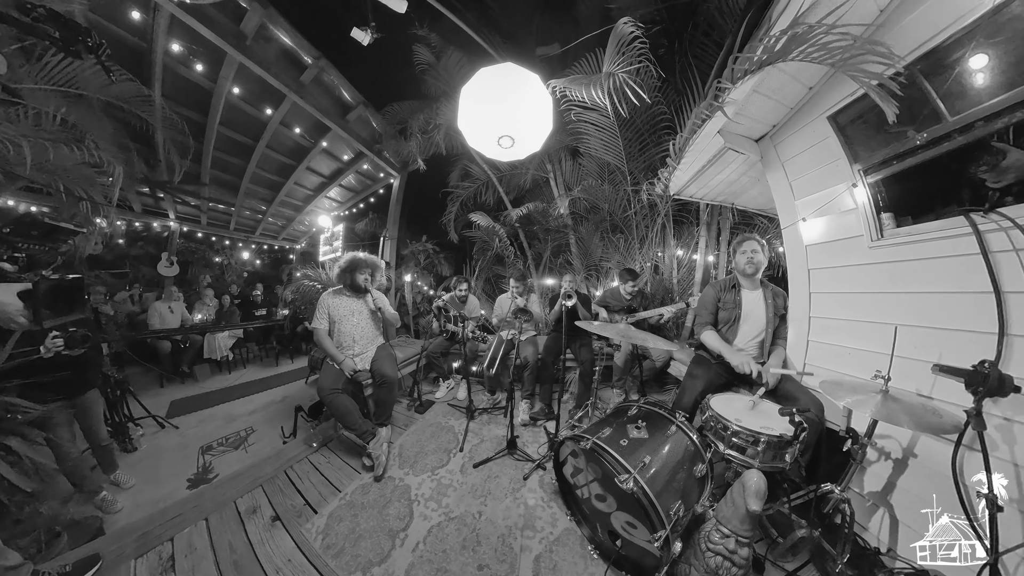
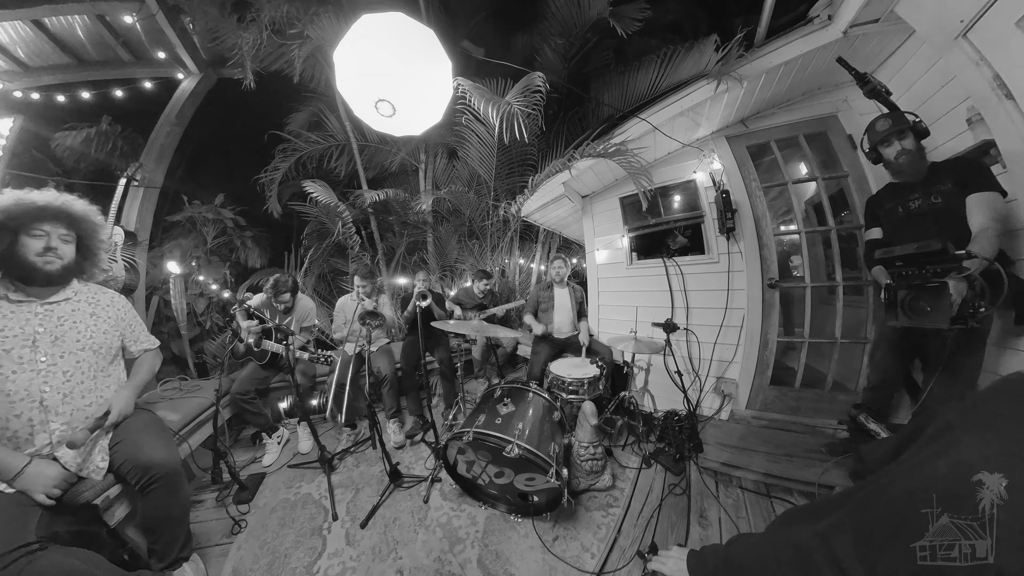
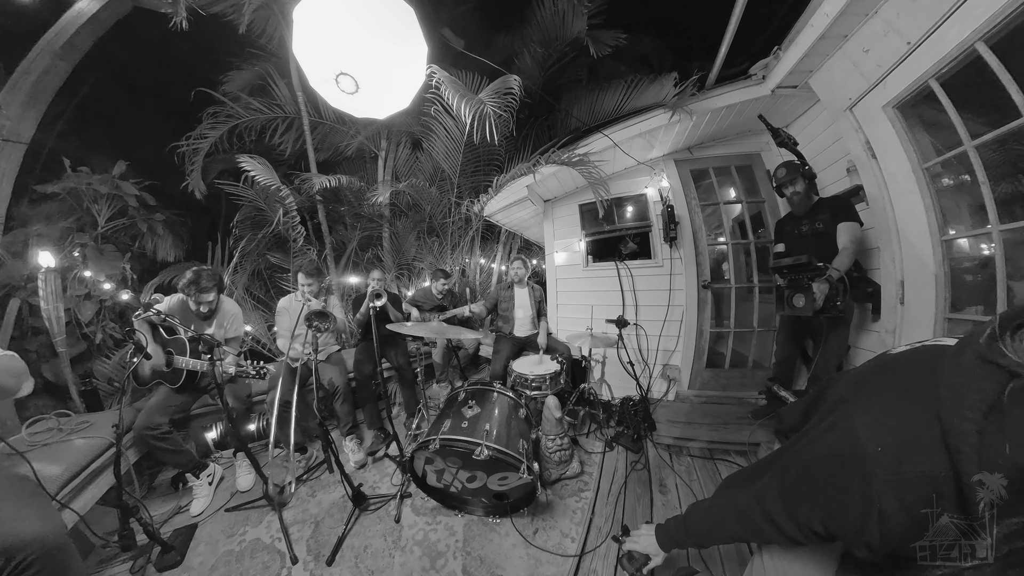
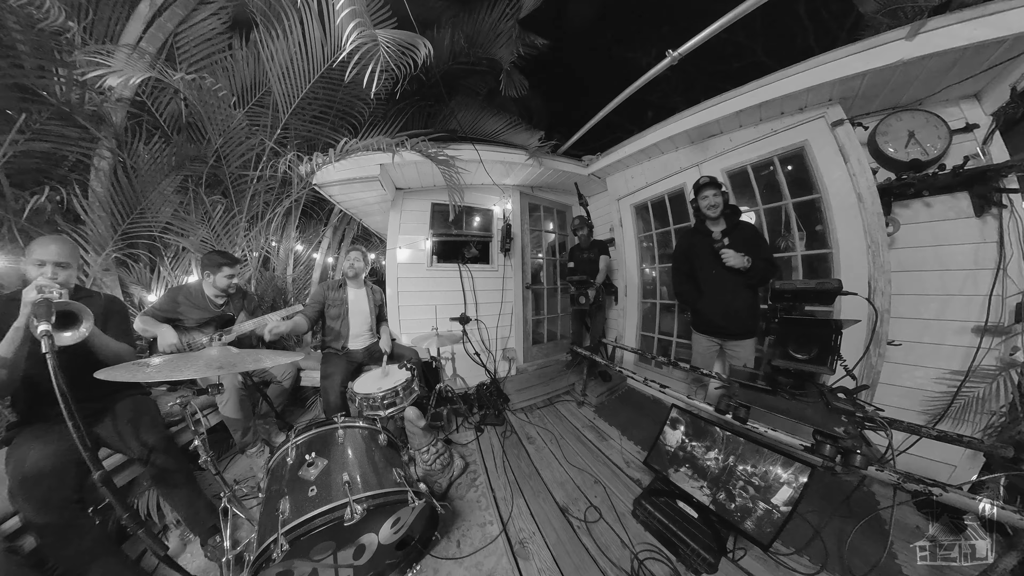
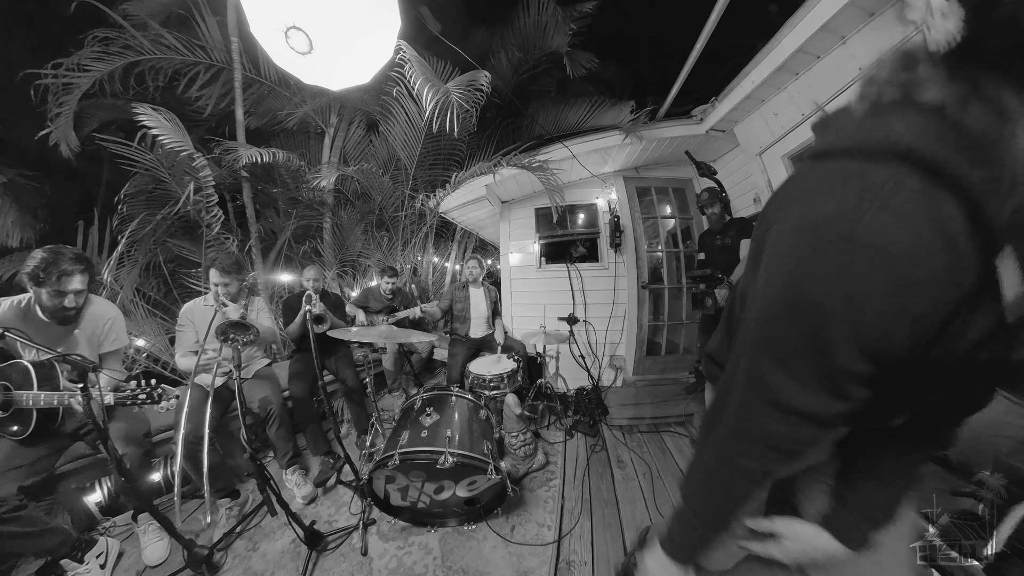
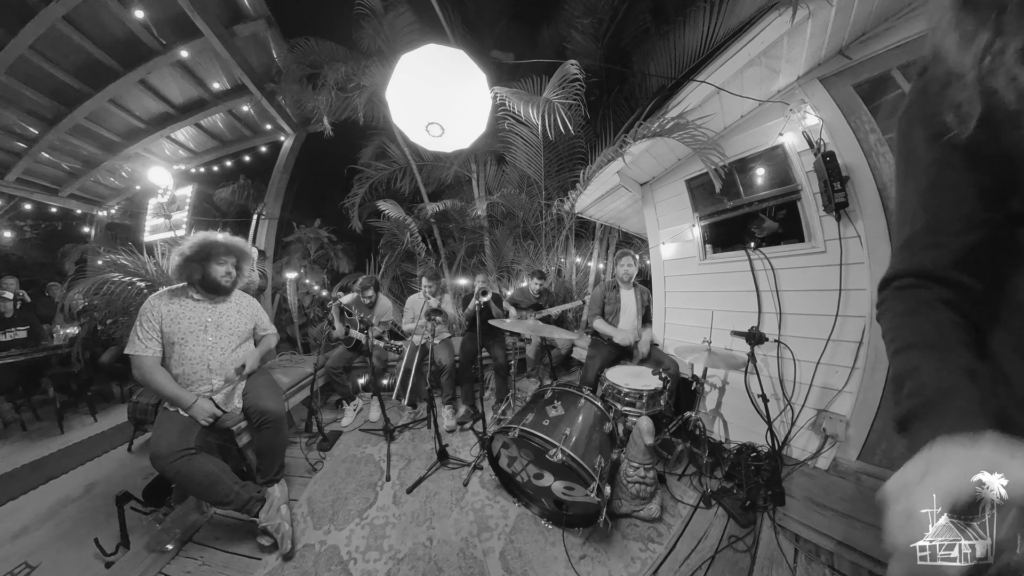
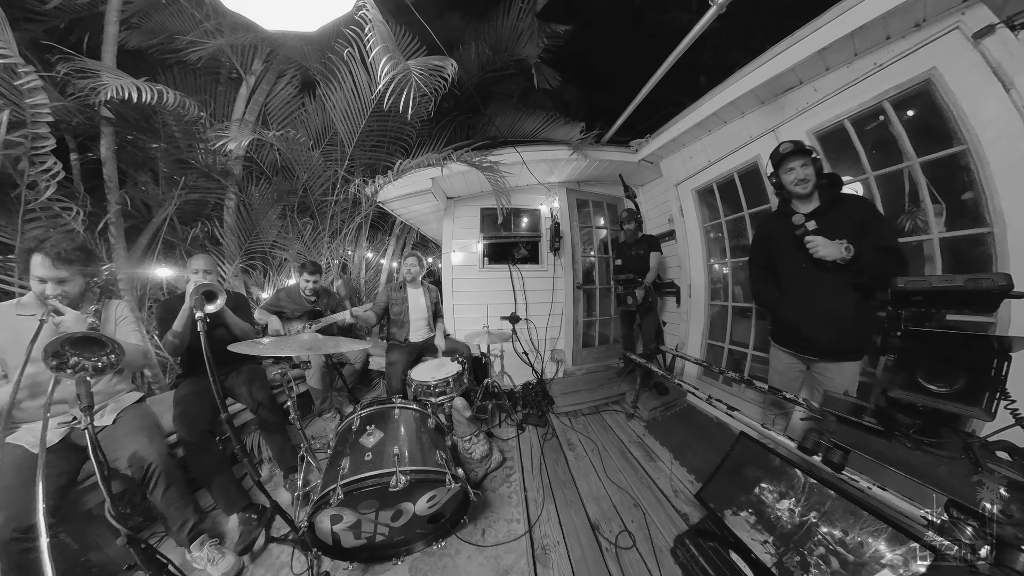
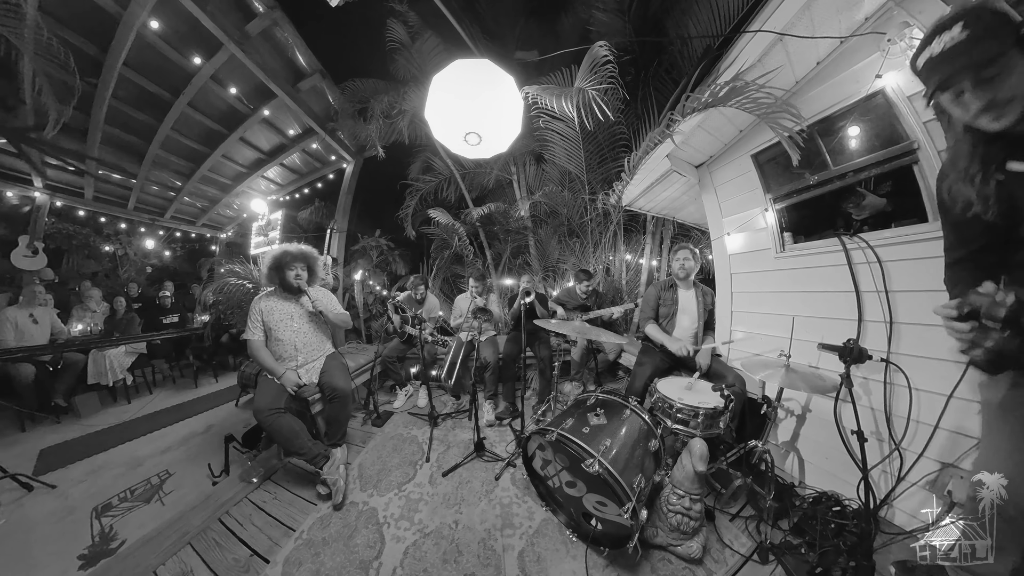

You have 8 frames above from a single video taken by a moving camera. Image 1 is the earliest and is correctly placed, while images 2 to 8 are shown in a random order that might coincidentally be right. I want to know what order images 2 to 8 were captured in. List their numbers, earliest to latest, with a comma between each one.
8, 6, 2, 3, 5, 7, 4
